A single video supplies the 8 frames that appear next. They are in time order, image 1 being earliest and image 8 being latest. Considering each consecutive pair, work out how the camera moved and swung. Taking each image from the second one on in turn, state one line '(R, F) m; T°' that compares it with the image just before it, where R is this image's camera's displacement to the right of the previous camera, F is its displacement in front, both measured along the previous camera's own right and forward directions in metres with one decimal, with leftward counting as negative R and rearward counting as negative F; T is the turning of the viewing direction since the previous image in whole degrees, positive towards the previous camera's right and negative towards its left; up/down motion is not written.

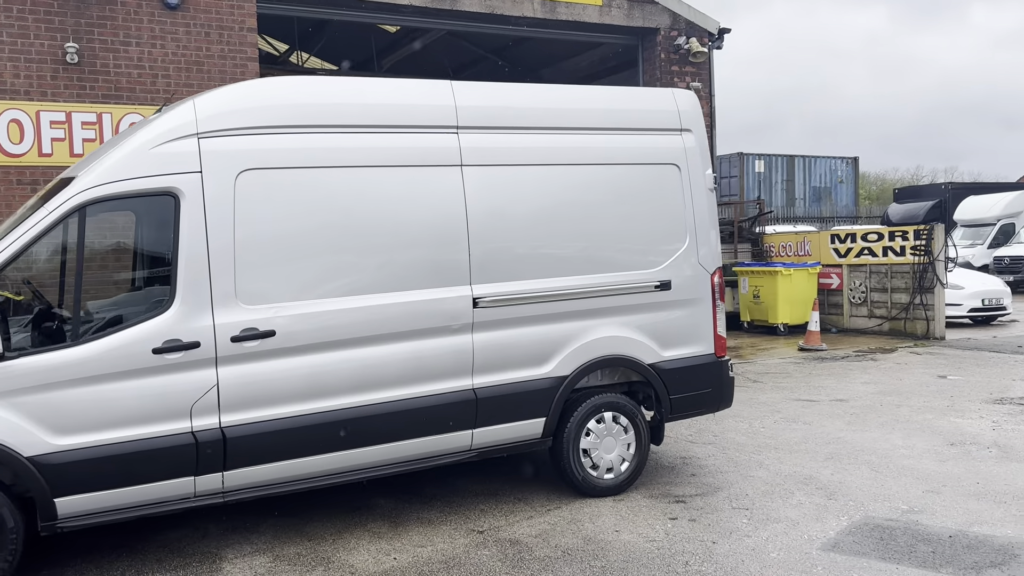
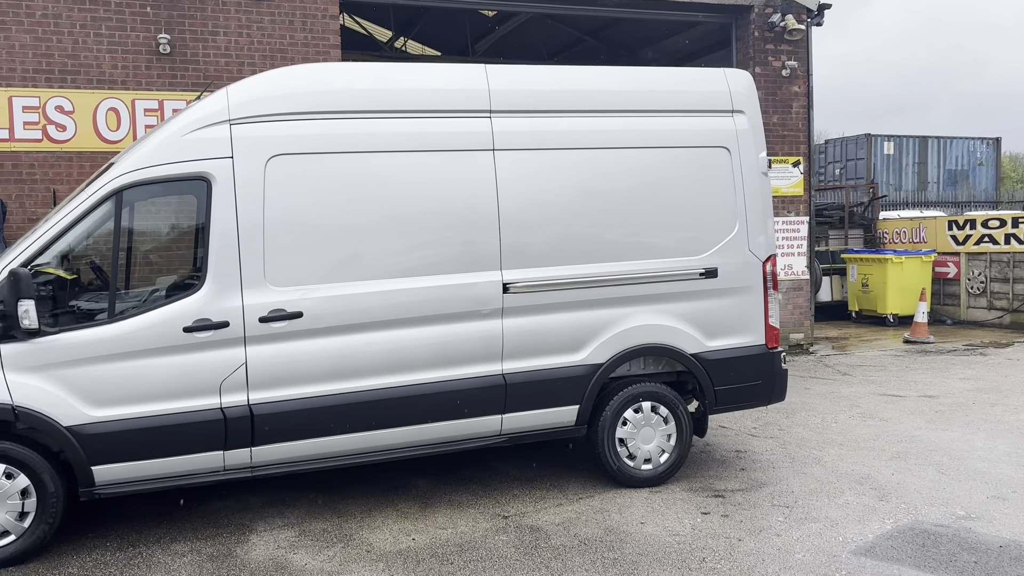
(+0.5, +0.1) m; -8°
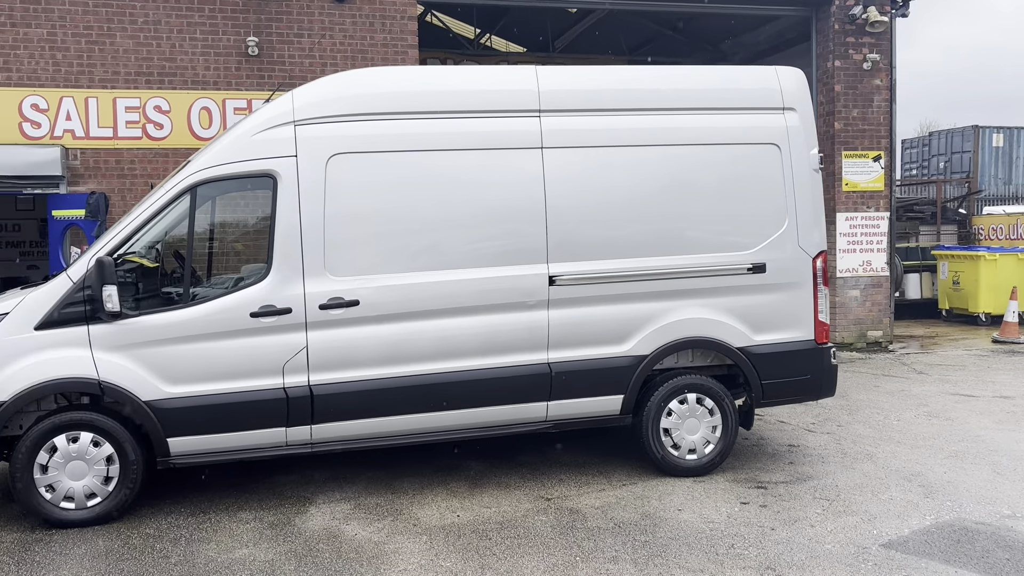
(+0.3, -0.2) m; -6°
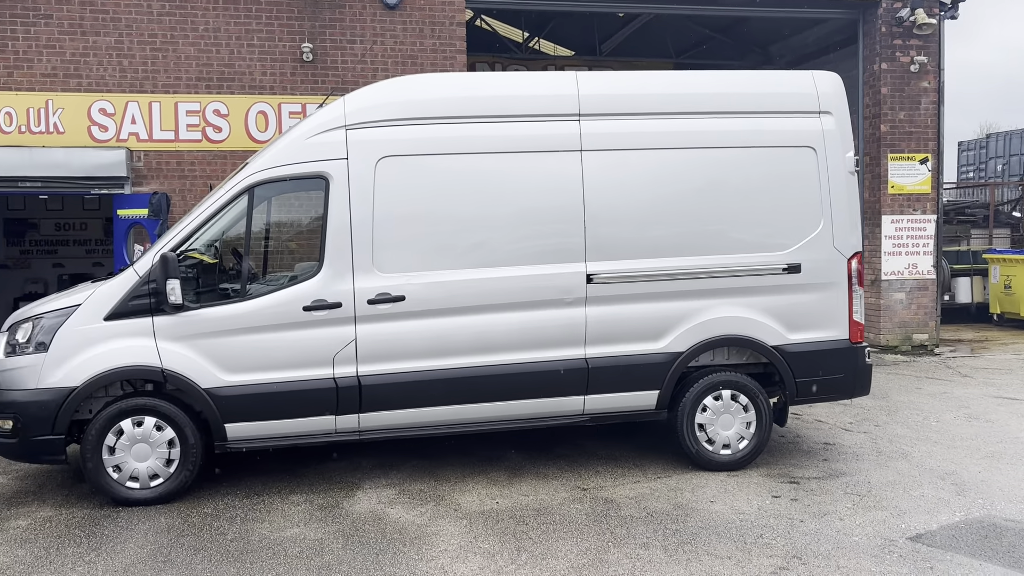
(+0.1, -0.2) m; -3°
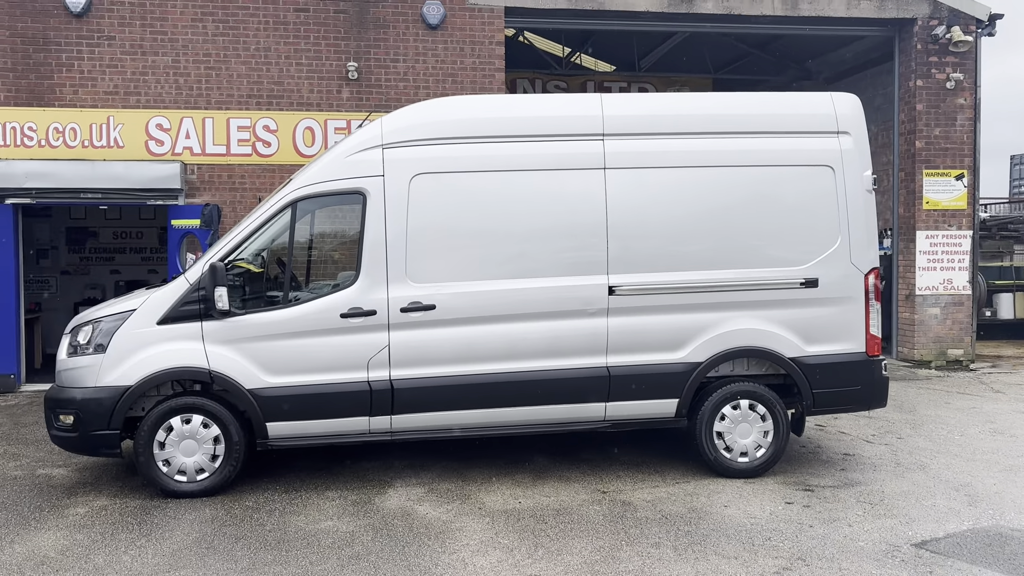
(+0.1, -0.3) m; -3°
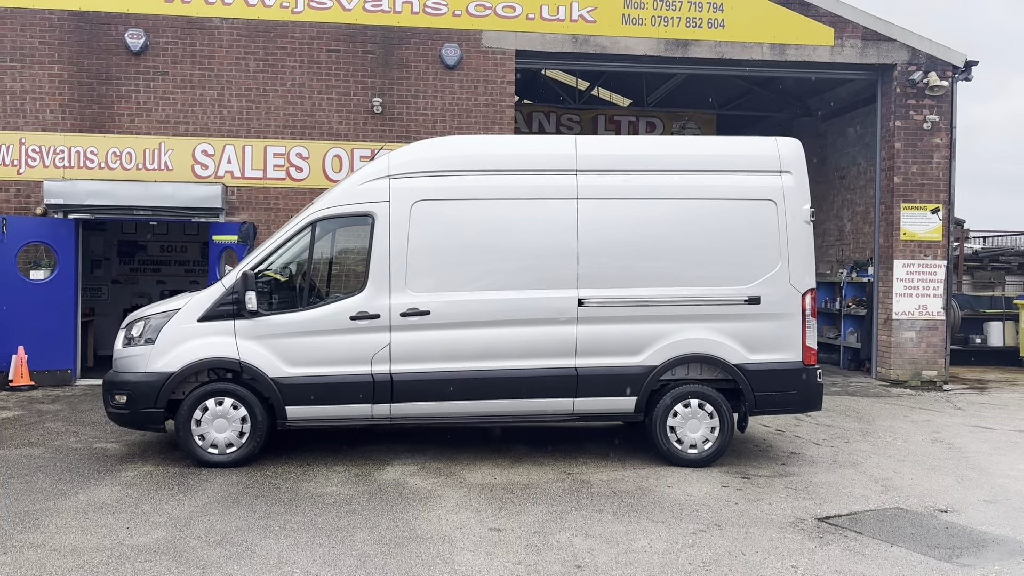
(+0.3, -0.9) m; -2°
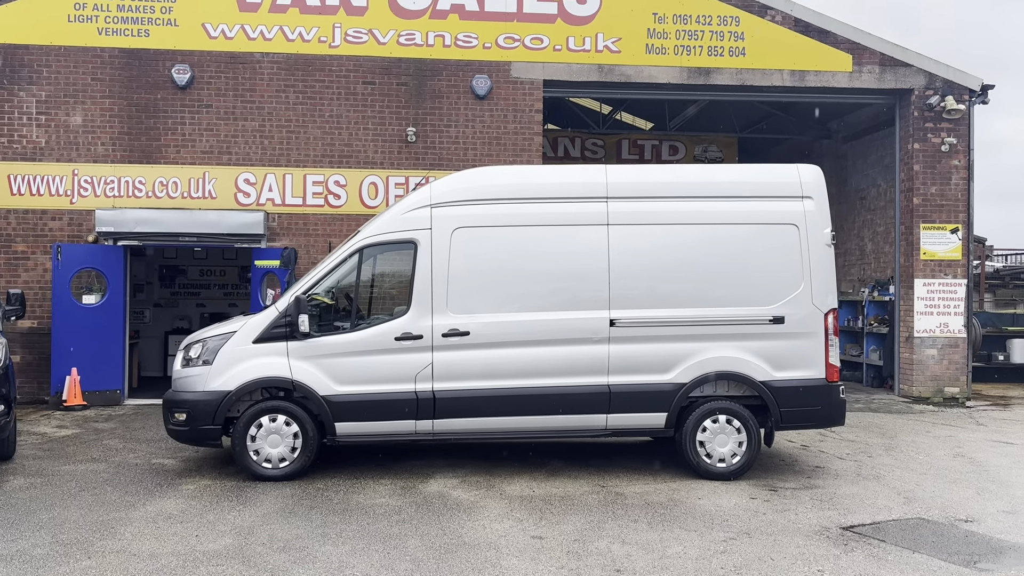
(-0.1, -0.3) m; -1°
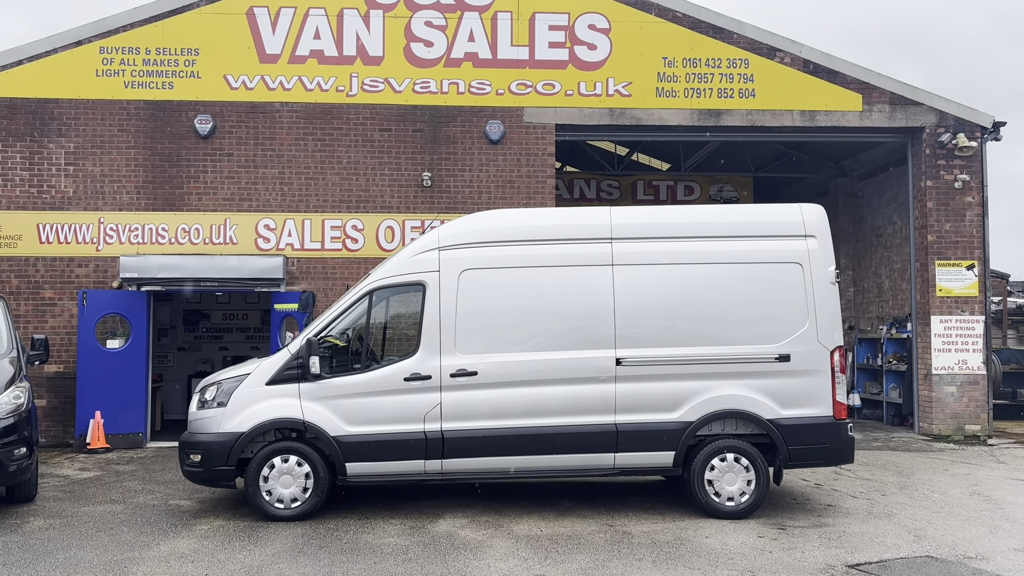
(+0.1, -0.1) m; -2°
